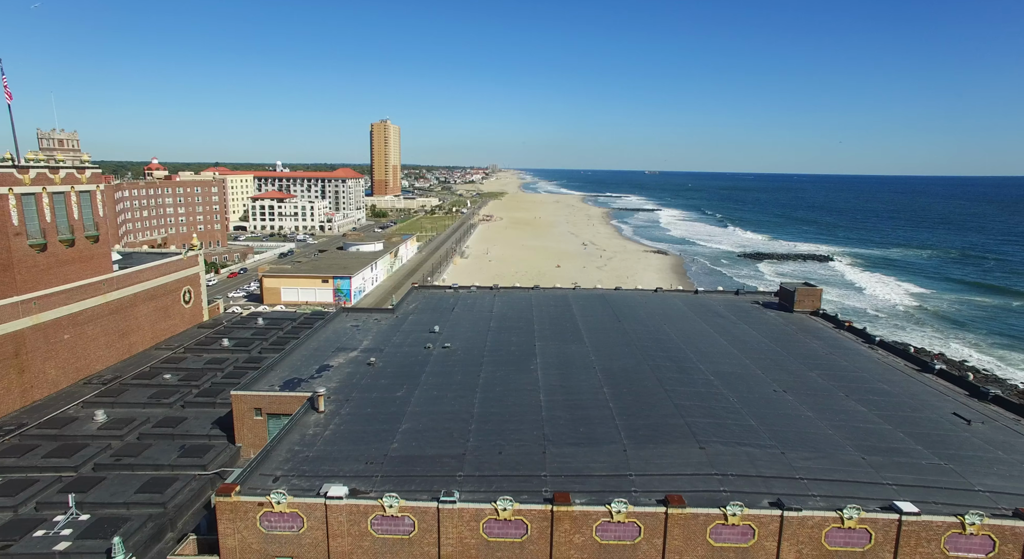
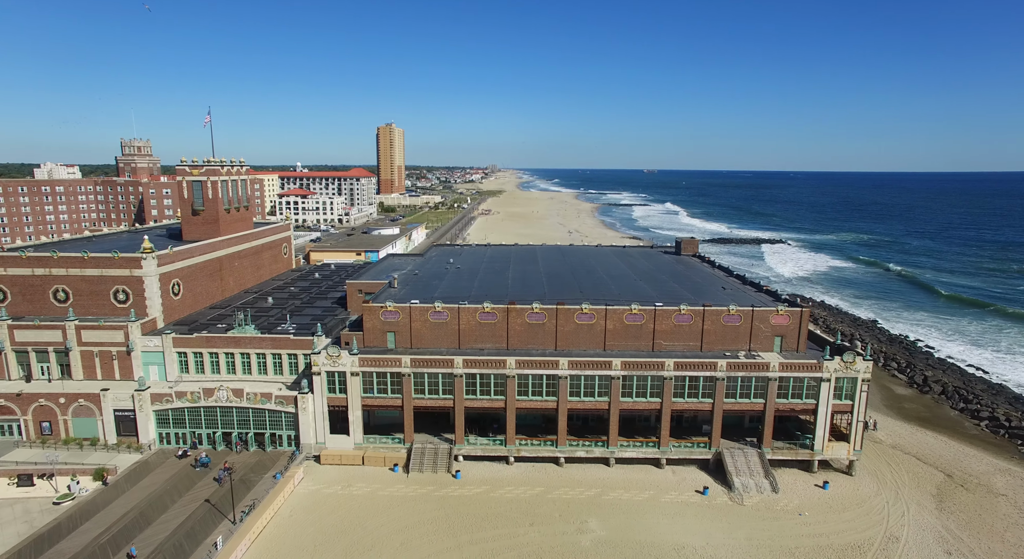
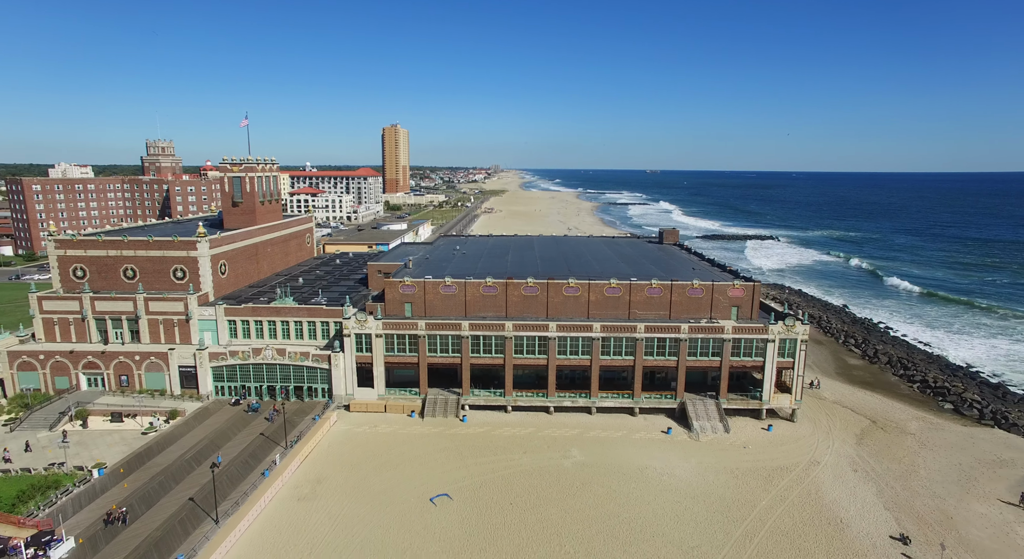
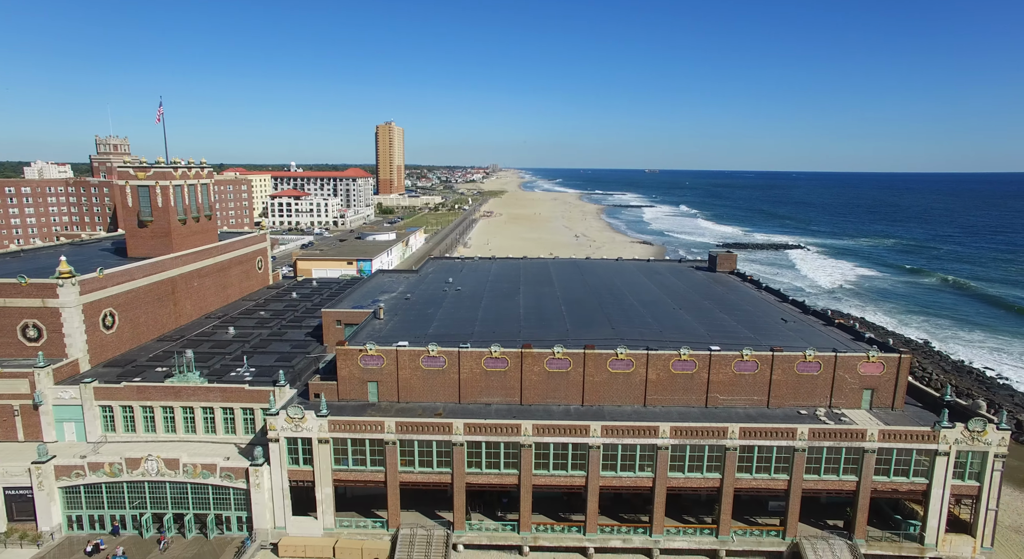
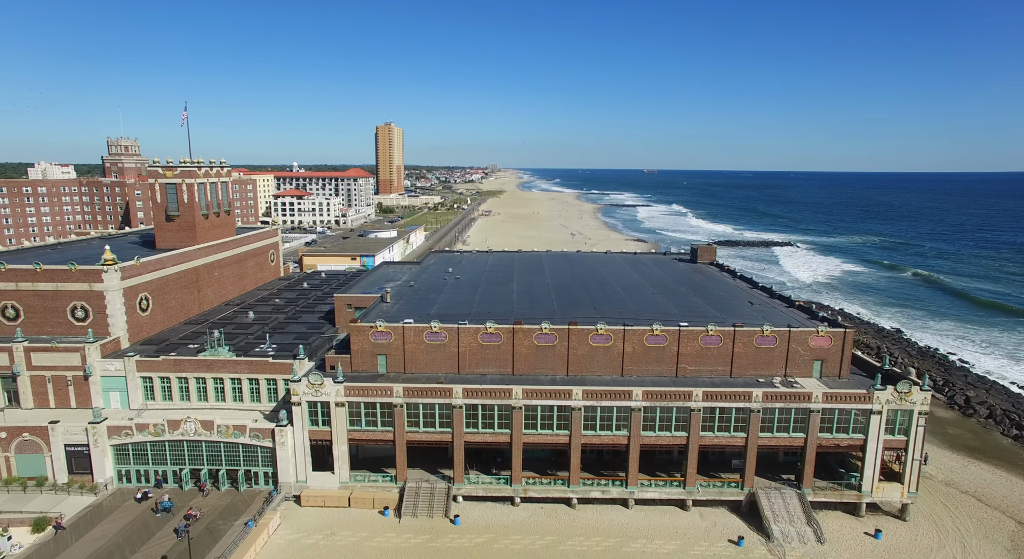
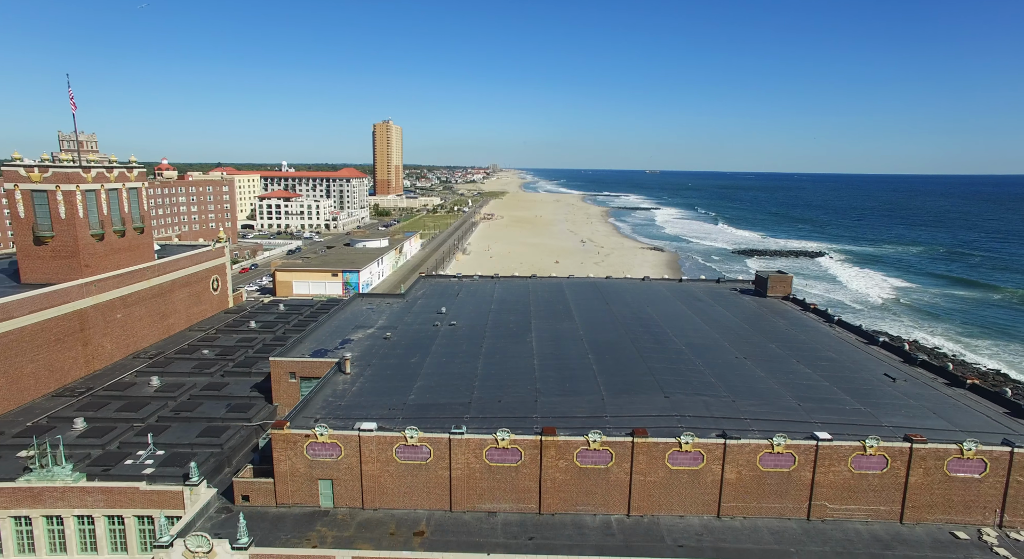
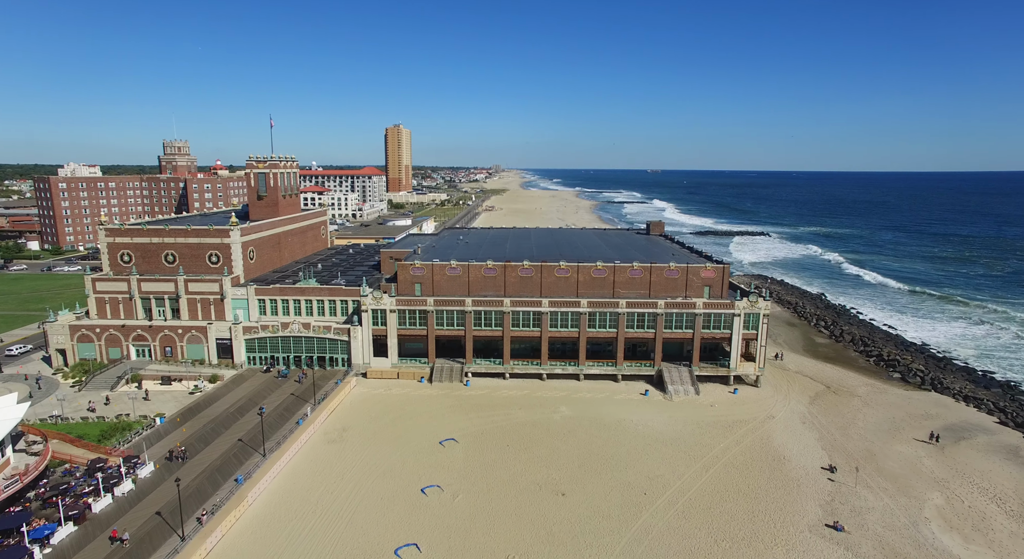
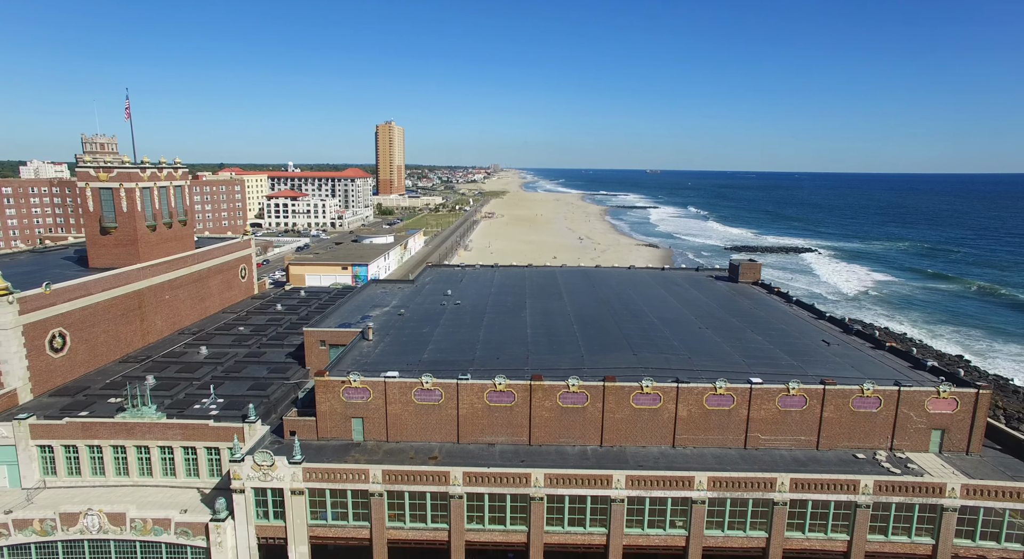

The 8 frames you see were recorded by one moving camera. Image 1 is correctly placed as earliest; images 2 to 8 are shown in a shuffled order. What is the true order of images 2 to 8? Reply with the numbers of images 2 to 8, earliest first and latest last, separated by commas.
6, 8, 4, 5, 2, 3, 7
